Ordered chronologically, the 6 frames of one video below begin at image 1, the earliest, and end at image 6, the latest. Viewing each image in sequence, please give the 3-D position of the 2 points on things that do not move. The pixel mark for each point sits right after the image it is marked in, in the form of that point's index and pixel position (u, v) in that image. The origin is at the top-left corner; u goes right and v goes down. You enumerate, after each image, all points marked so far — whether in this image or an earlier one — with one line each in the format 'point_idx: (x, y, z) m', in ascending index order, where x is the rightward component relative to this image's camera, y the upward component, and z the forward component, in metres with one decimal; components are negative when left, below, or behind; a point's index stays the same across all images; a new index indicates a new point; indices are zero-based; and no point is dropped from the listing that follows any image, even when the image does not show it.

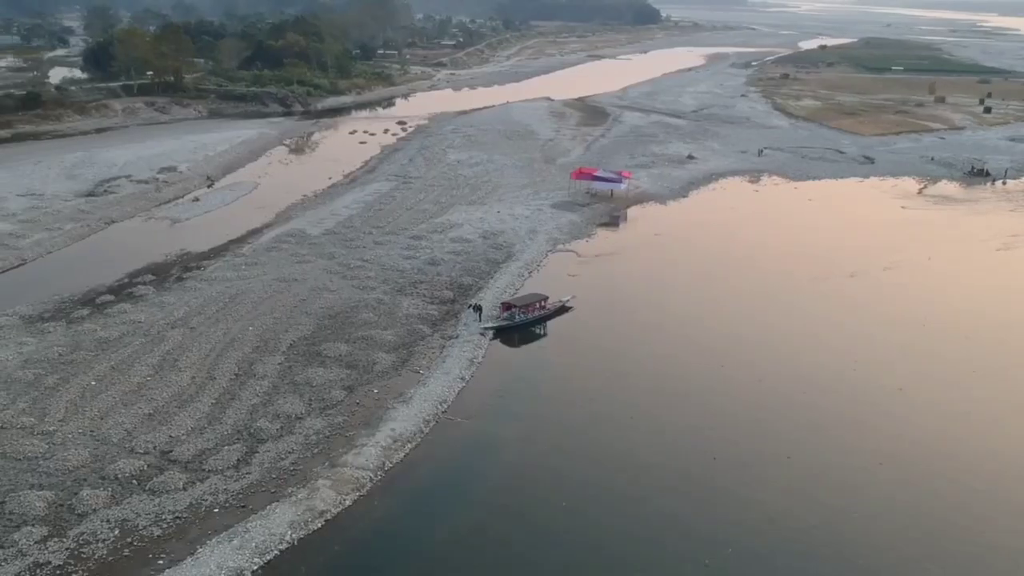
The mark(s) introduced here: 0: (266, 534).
0: (-2.6, -2.6, +10.3) m
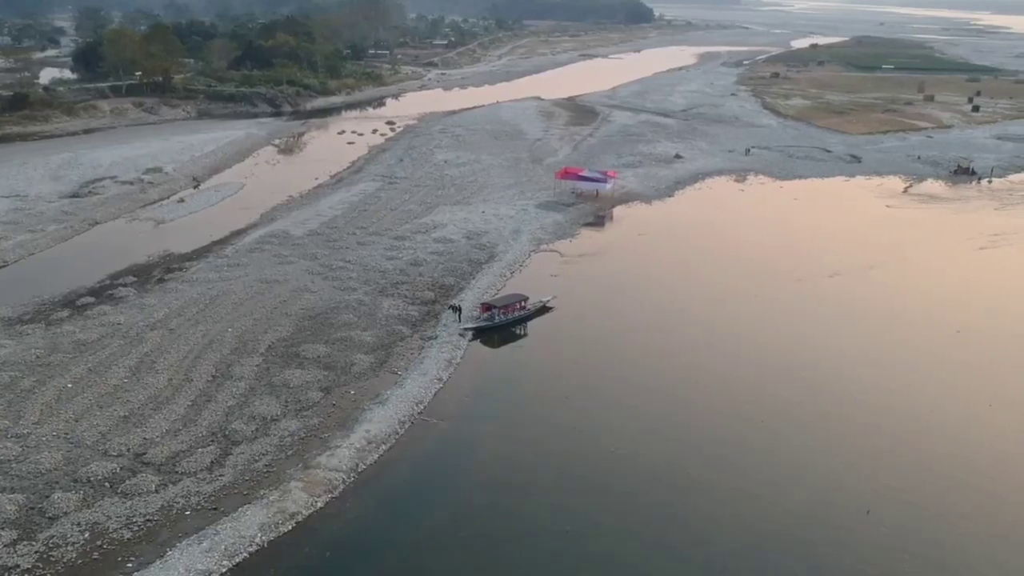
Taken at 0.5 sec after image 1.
0: (-2.9, -2.6, +10.3) m
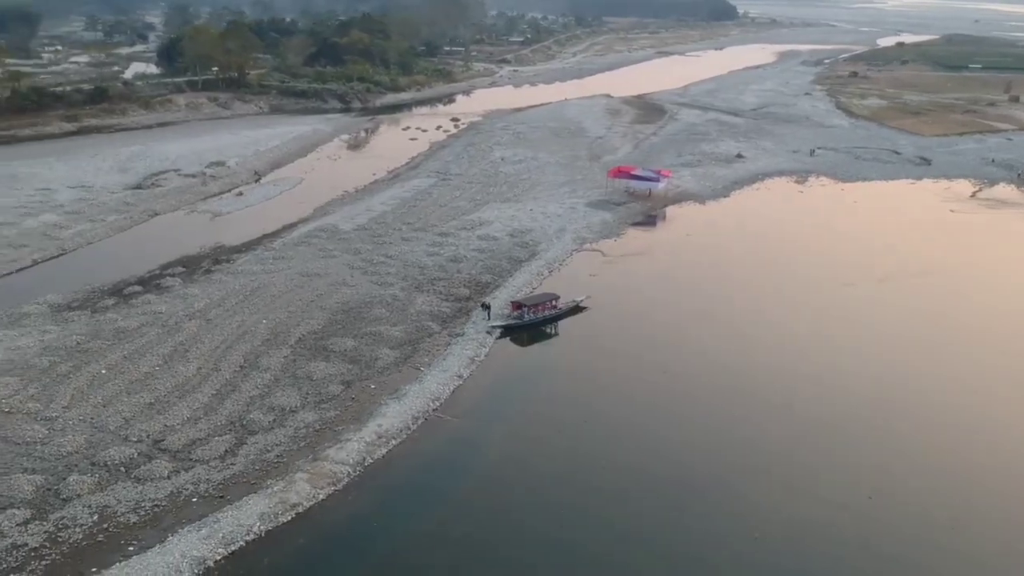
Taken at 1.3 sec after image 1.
0: (-2.9, -2.5, +10.5) m
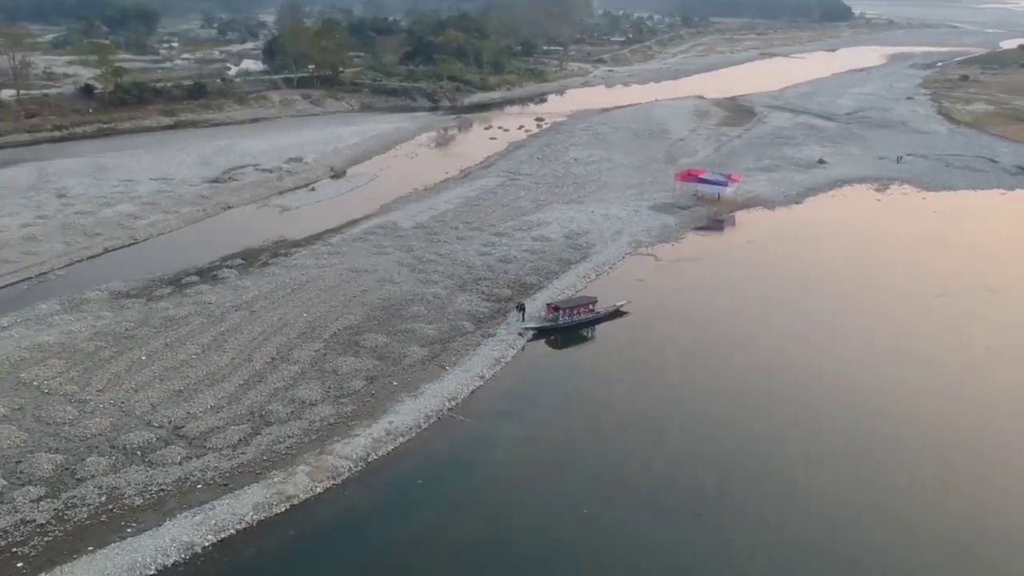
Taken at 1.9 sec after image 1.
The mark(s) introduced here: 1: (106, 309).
0: (-3.1, -2.4, +10.8) m
1: (-7.3, -0.4, +17.8) m
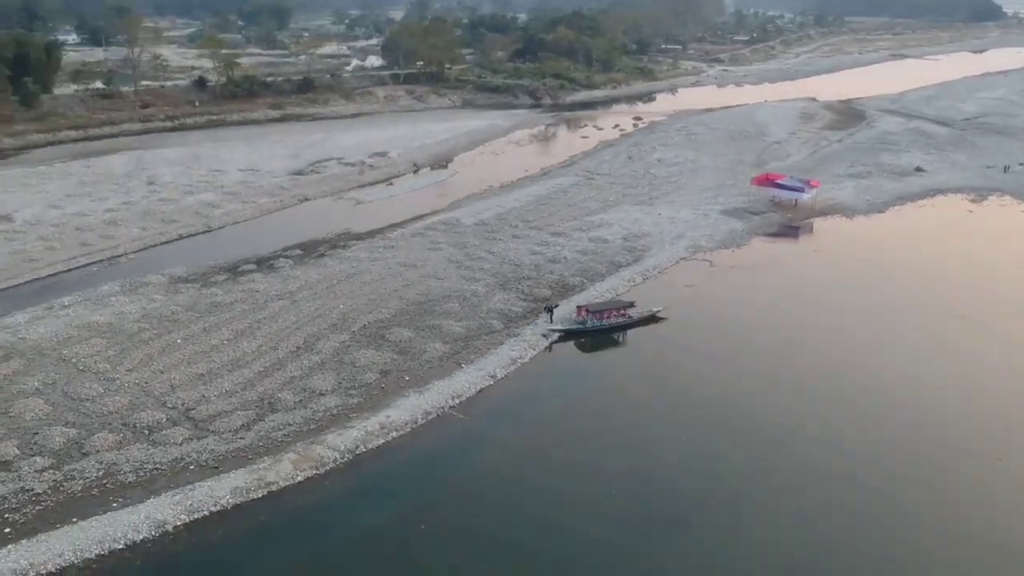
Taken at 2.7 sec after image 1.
0: (-3.4, -2.3, +11.1) m
1: (-6.6, -0.1, +18.7) m
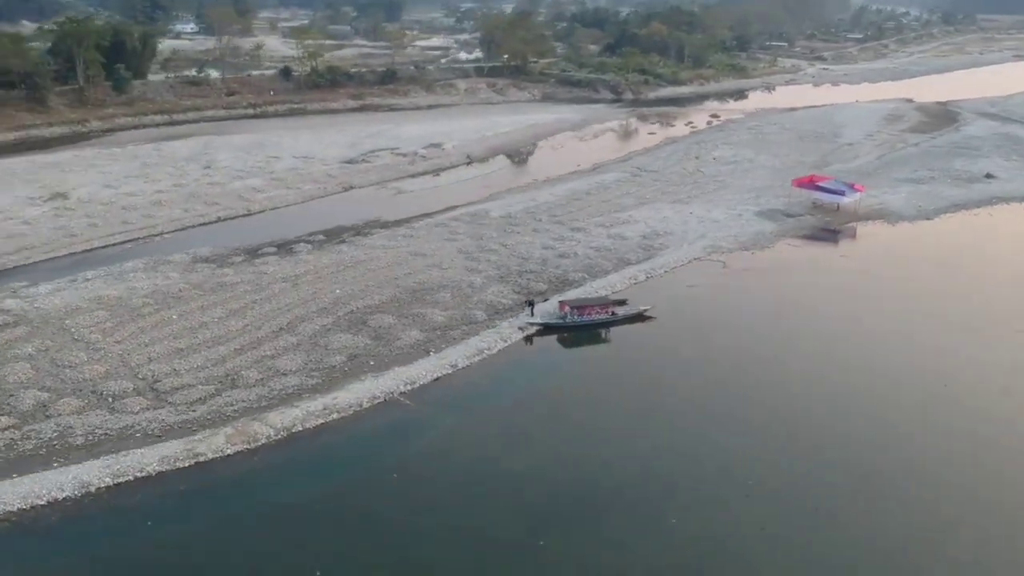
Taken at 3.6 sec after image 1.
0: (-4.4, -2.1, +11.8) m
1: (-6.6, +0.3, +19.6) m
